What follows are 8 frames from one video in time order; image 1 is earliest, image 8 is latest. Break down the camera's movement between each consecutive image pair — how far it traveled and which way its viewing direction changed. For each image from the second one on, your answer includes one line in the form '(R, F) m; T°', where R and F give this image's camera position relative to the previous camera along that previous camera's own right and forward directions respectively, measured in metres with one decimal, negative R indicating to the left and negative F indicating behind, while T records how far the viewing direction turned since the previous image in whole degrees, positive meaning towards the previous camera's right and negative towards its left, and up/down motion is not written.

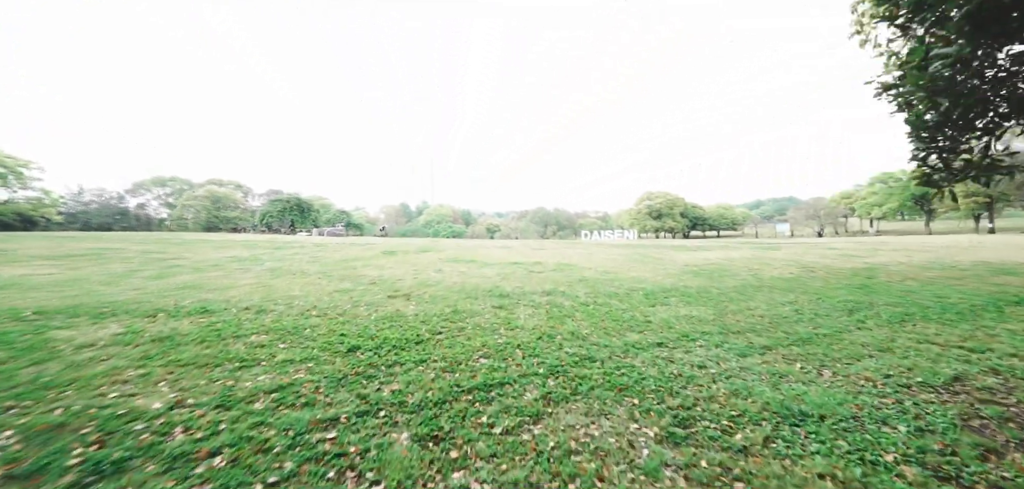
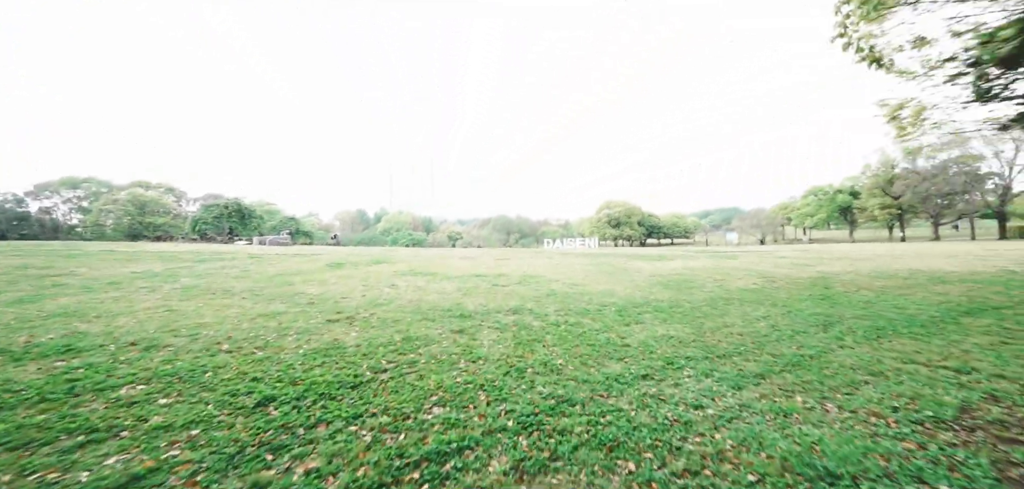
(0.0, +1.0) m; +6°
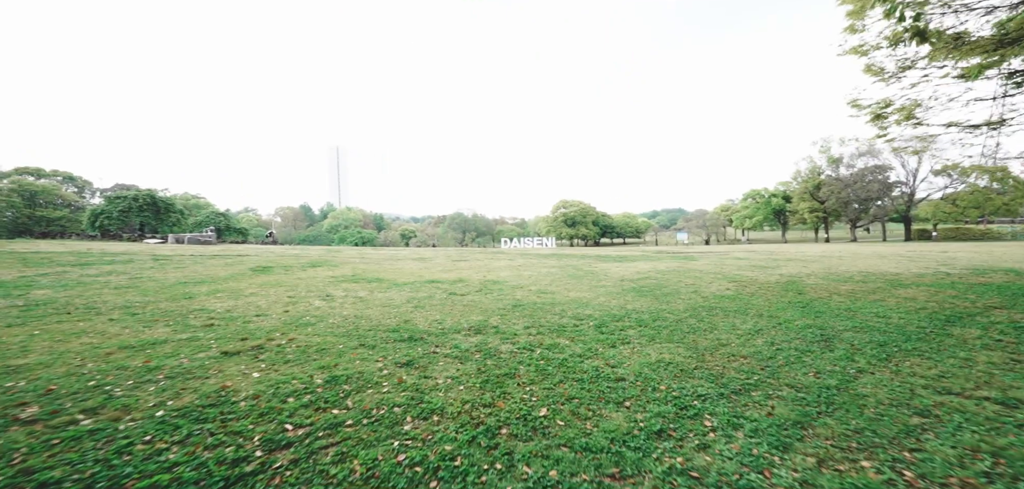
(-0.1, +1.7) m; +6°
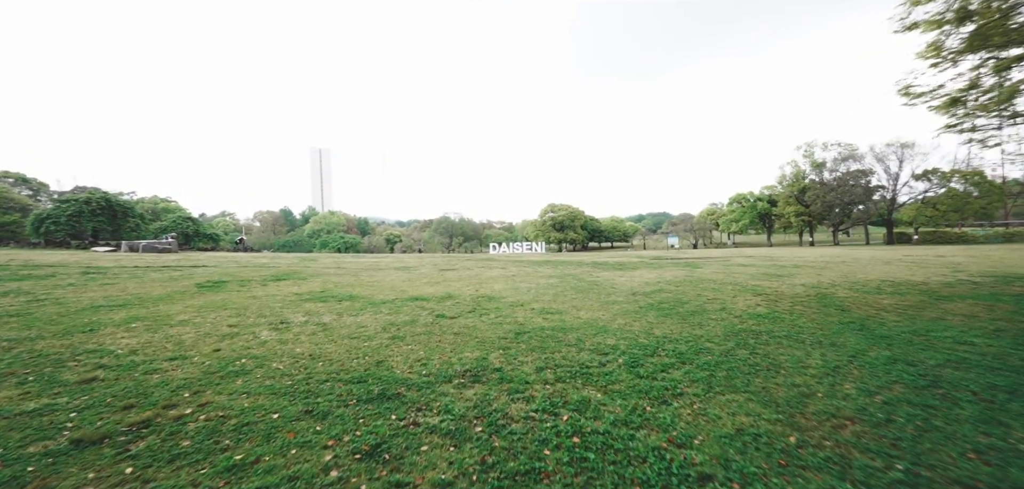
(-0.3, +2.1) m; +2°
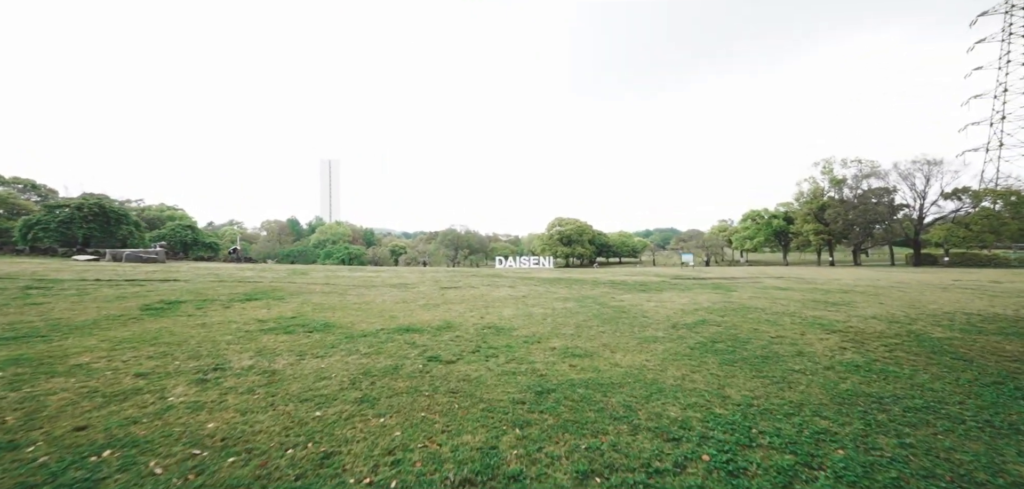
(-0.2, +2.4) m; -1°
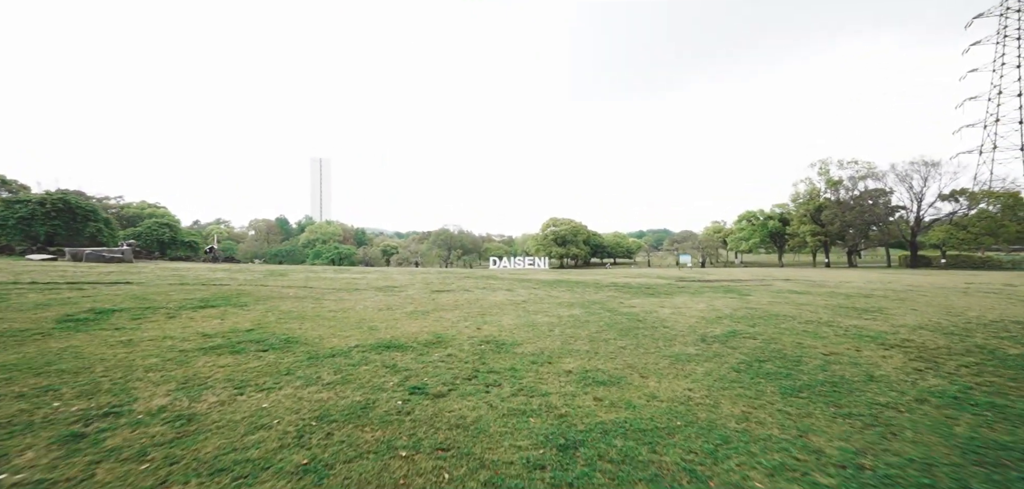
(-0.2, +1.8) m; +1°
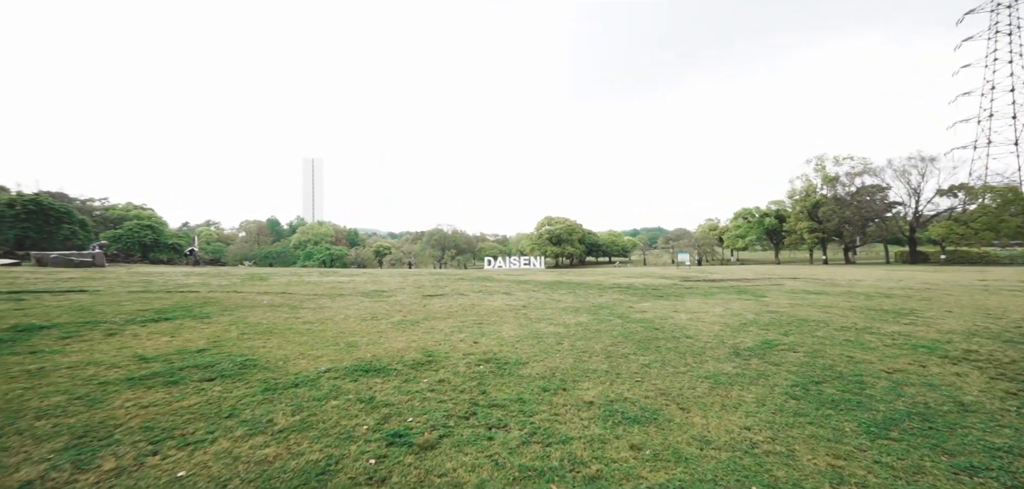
(-0.2, +1.4) m; +1°
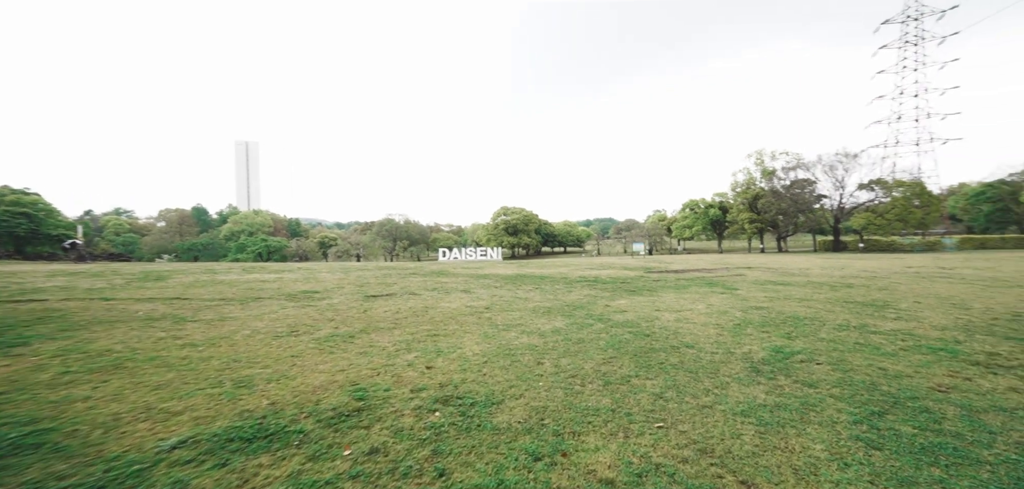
(-0.2, +2.3) m; +7°
